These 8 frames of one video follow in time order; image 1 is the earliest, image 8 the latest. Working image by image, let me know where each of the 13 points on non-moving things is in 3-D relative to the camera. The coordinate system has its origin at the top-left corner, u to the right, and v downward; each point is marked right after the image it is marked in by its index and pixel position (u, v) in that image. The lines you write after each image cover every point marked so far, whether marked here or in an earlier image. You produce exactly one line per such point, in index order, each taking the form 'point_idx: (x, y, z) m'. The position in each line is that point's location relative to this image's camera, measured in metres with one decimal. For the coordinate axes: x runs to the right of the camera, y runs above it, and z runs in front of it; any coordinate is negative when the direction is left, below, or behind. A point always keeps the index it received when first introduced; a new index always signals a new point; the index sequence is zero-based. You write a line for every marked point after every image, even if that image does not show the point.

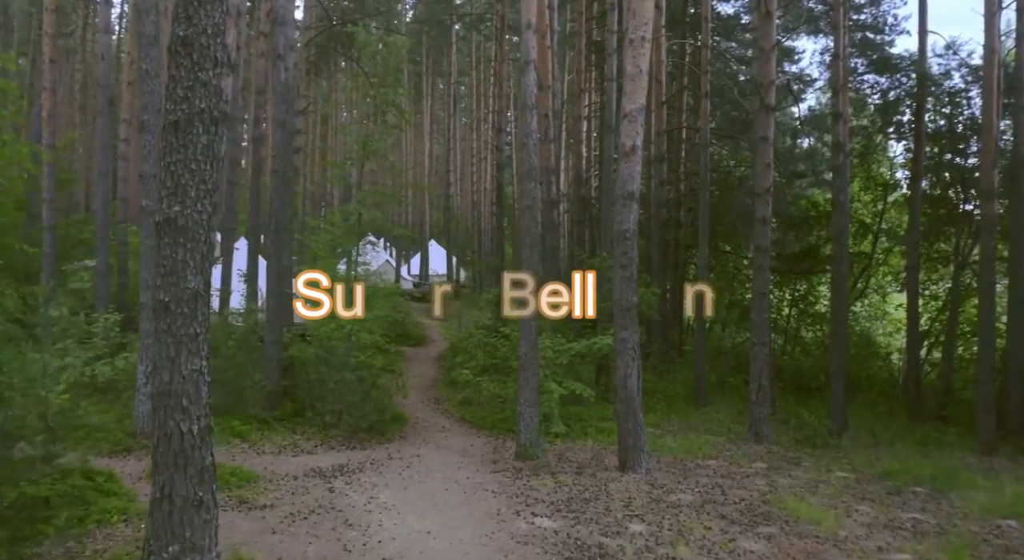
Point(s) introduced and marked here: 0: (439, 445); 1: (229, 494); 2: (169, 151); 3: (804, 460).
0: (-1.2, -2.7, +11.7) m
1: (-3.2, -2.4, +8.3) m
2: (-2.1, +0.8, +4.4) m
3: (+5.7, -3.5, +14.2) m
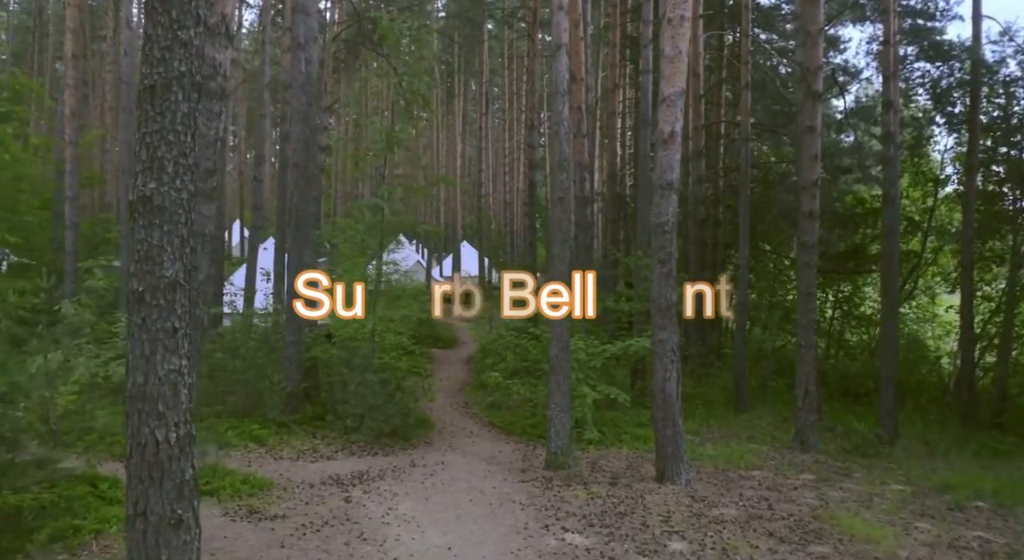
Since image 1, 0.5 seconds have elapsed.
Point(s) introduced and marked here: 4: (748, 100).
0: (-0.7, -2.6, +11.2) m
1: (-2.9, -2.4, +7.8) m
2: (-2.0, +0.8, +3.9) m
3: (+6.3, -3.5, +13.3) m
4: (+6.4, +4.9, +19.6) m
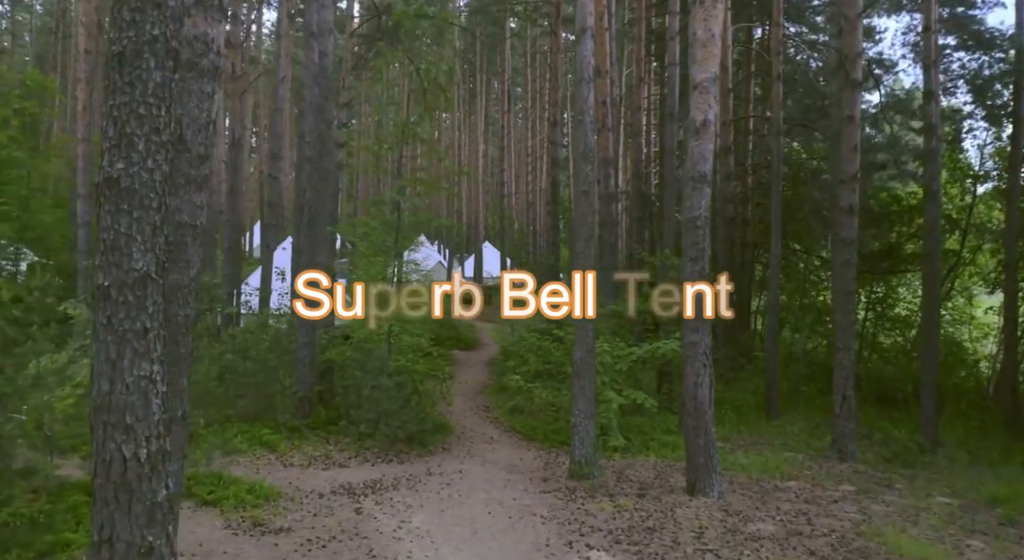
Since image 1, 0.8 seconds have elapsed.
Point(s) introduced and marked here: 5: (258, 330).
0: (-0.4, -2.6, +10.6) m
1: (-2.7, -2.4, +7.4) m
2: (-1.9, +0.9, +3.4) m
3: (+6.6, -3.5, +12.6) m
4: (+6.9, +4.9, +18.9) m
5: (-4.0, -0.8, +11.4) m
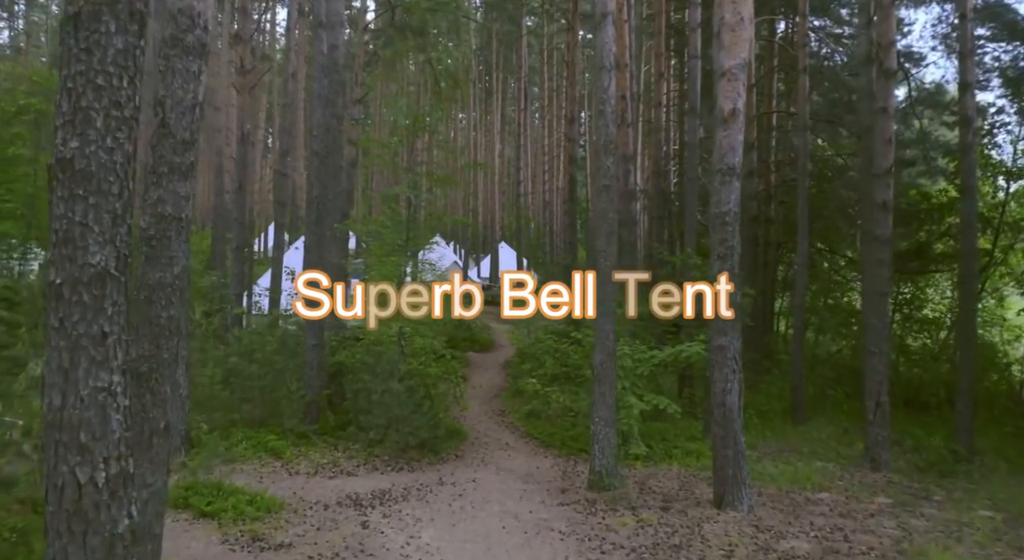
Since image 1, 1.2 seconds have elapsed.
0: (-0.2, -2.6, +10.1) m
1: (-2.6, -2.4, +6.9) m
2: (-1.8, +0.9, +2.9) m
3: (+6.9, -3.5, +11.9) m
4: (+7.4, +4.9, +18.2) m
5: (-3.8, -0.8, +11.0) m
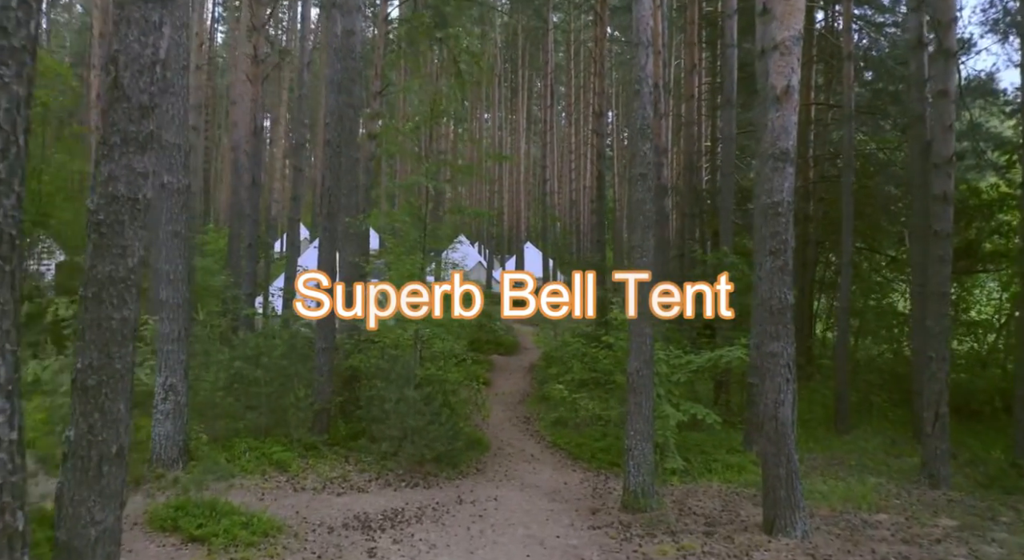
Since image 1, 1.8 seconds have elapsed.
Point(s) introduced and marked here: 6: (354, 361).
0: (+0.1, -2.6, +9.3) m
1: (-2.4, -2.3, +6.2) m
2: (-1.7, +0.9, +2.2) m
3: (+7.3, -3.5, +10.8) m
4: (+8.0, +4.9, +17.1) m
5: (-3.4, -0.8, +10.3) m
6: (-2.2, -1.1, +10.3) m
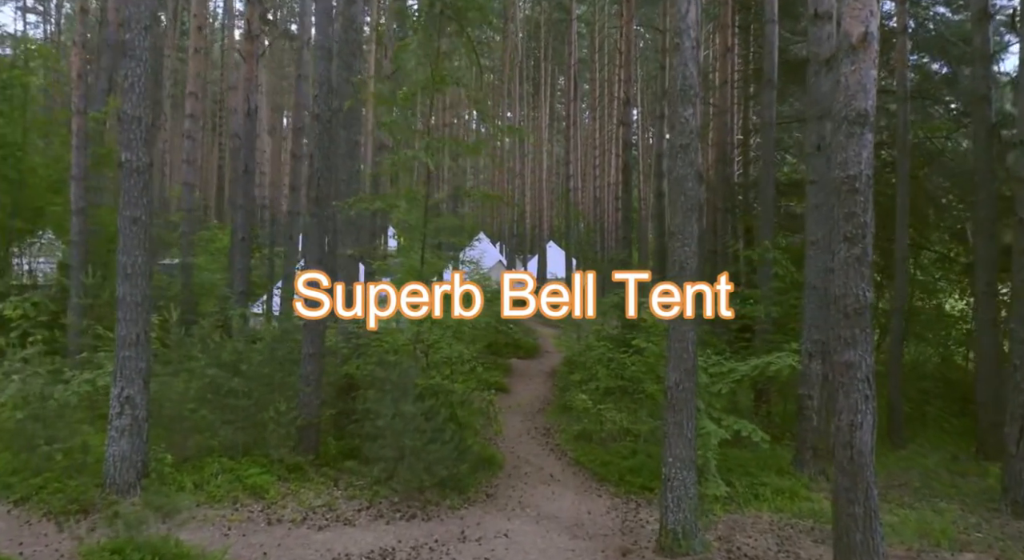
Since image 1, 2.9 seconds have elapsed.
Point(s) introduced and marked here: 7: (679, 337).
0: (+0.3, -2.5, +8.0) m
1: (-2.3, -2.3, +4.9) m
2: (-1.8, +1.0, +0.9) m
3: (+7.5, -3.4, +9.2) m
4: (+8.4, +4.9, +15.5) m
5: (-3.2, -0.7, +9.1) m
6: (-2.0, -1.1, +9.1) m
7: (+1.4, -0.5, +6.4) m
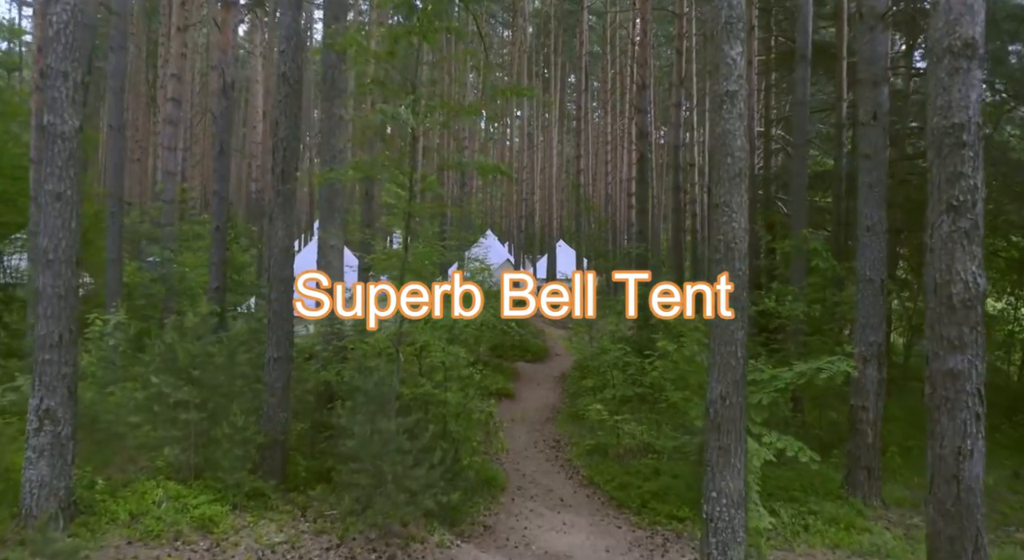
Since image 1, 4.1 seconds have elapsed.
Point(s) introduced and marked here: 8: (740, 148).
0: (+0.3, -2.4, +6.6) m
1: (-2.3, -2.2, +3.6) m
2: (-1.9, +1.1, -0.4) m
3: (+7.5, -3.3, +7.8) m
4: (+8.5, +5.0, +14.1) m
5: (-3.2, -0.6, +7.8) m
6: (-2.0, -1.0, +7.7) m
7: (+1.4, -0.4, +5.0) m
8: (+1.6, +1.0, +5.3) m
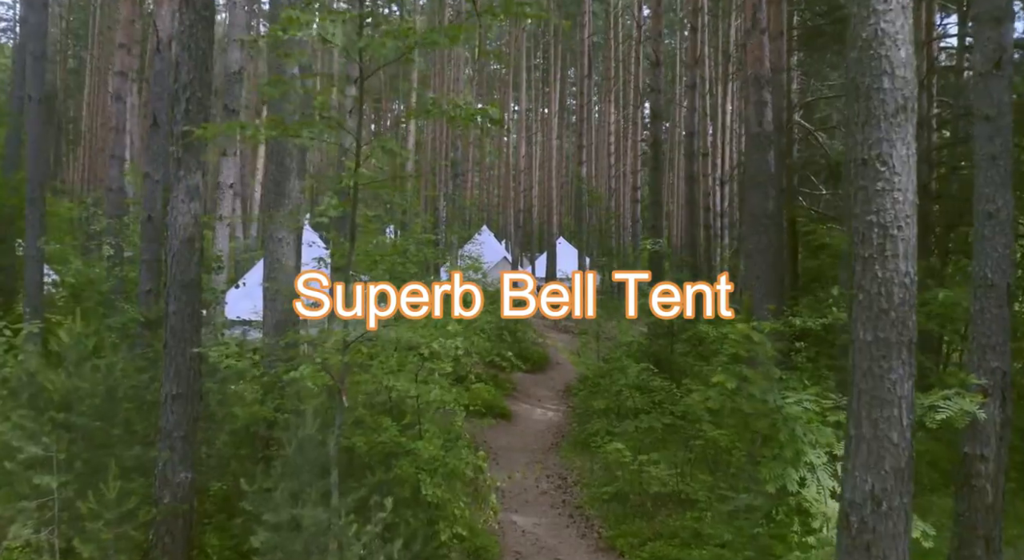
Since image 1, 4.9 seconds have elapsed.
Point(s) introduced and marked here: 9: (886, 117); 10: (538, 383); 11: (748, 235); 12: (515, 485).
0: (+0.3, -2.5, +4.5) m
1: (-2.3, -2.2, +1.5) m
2: (-1.9, +1.1, -2.5) m
3: (+7.5, -3.4, +5.7) m
4: (+8.5, +4.9, +12.0) m
5: (-3.2, -0.6, +5.6) m
6: (-2.0, -1.0, +5.6) m
7: (+1.4, -0.5, +2.9) m
8: (+1.6, +0.9, +3.2) m
9: (+1.5, +0.7, +3.1) m
10: (+0.6, -2.1, +15.1) m
11: (+3.4, +0.6, +10.1) m
12: (+0.1, -2.5, +9.3) m
